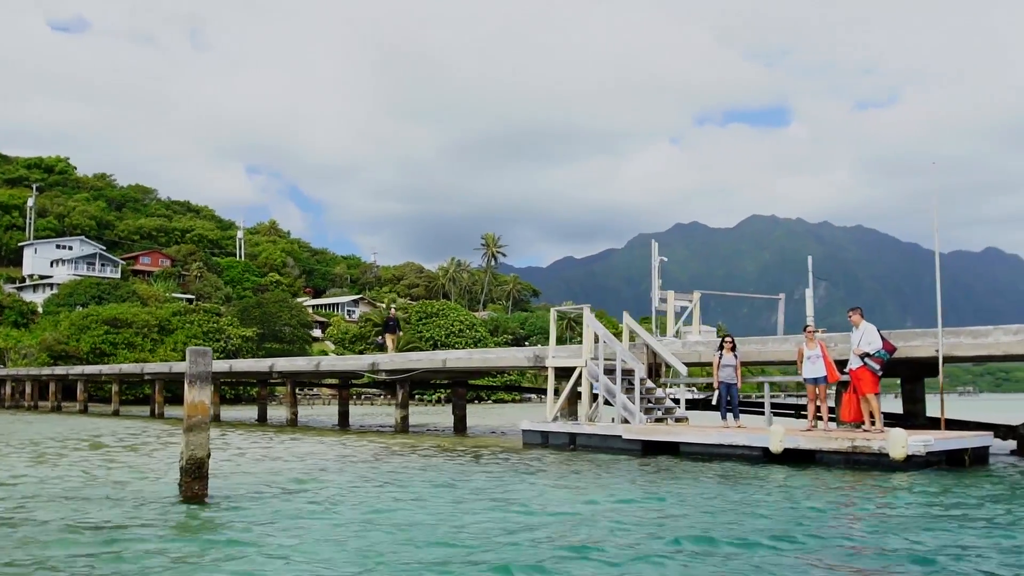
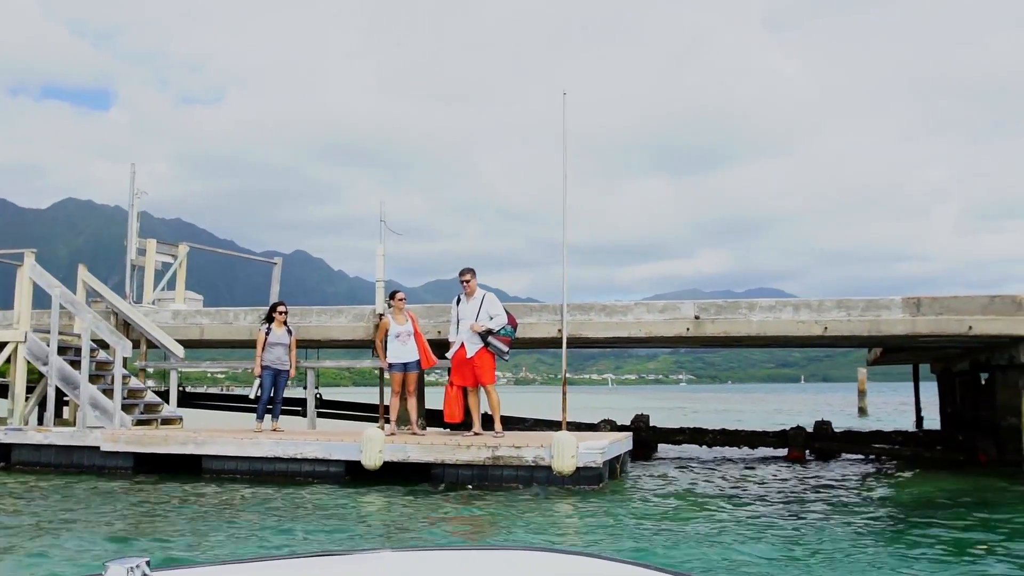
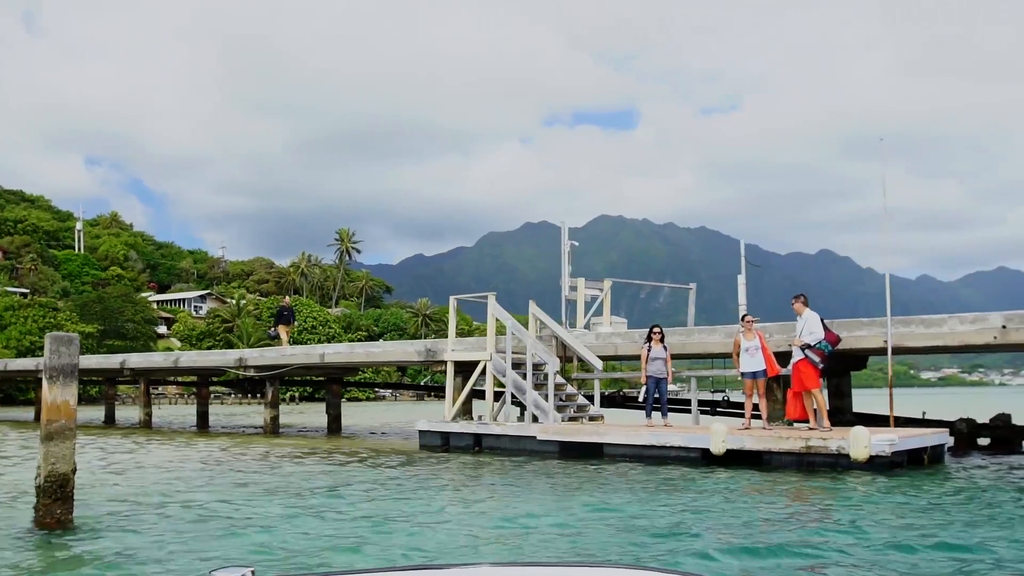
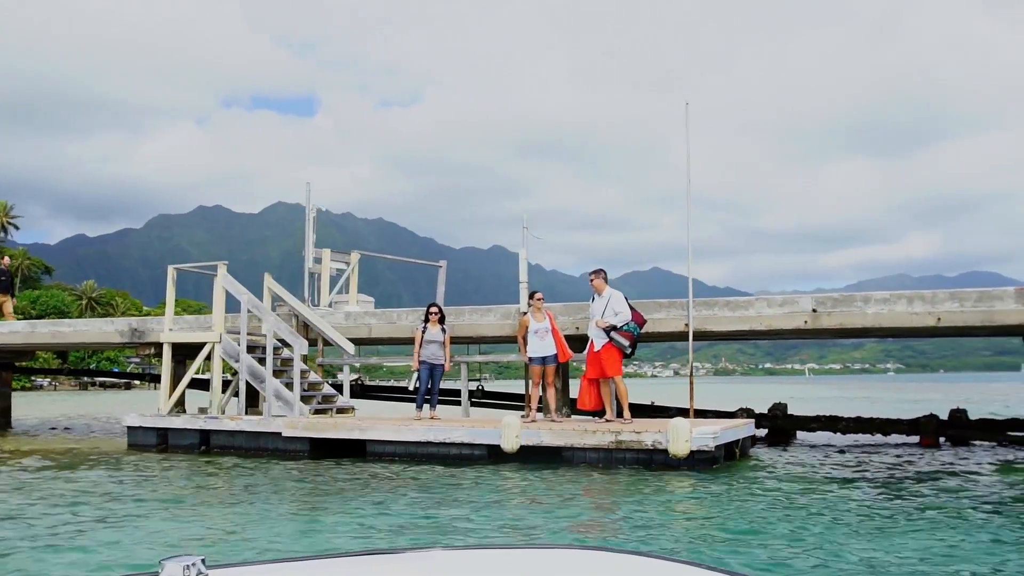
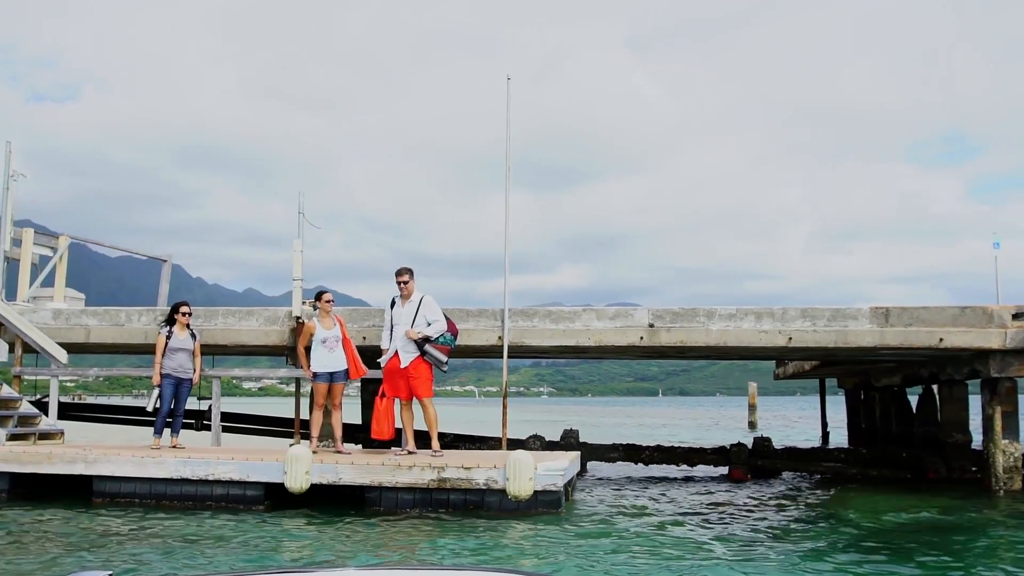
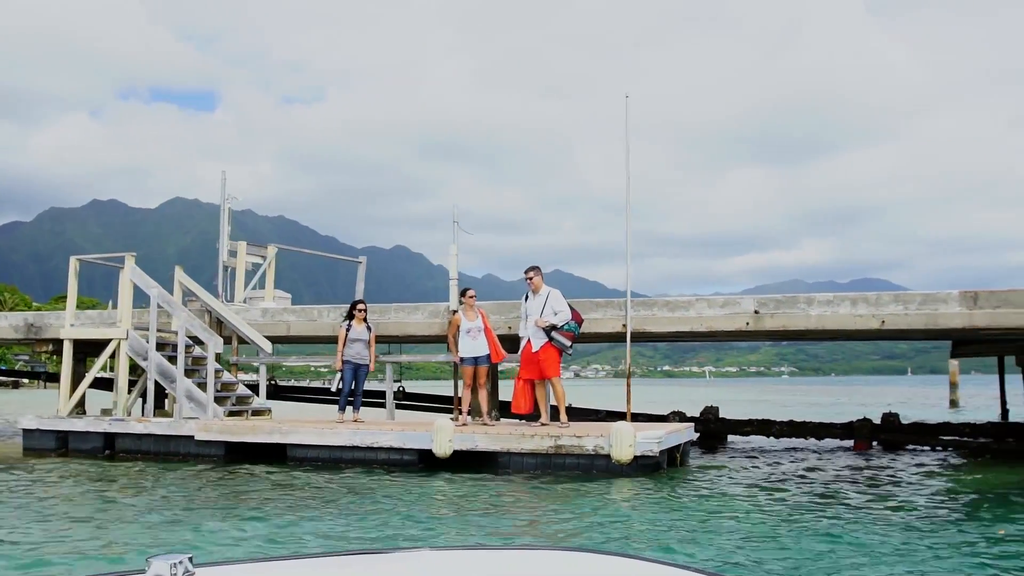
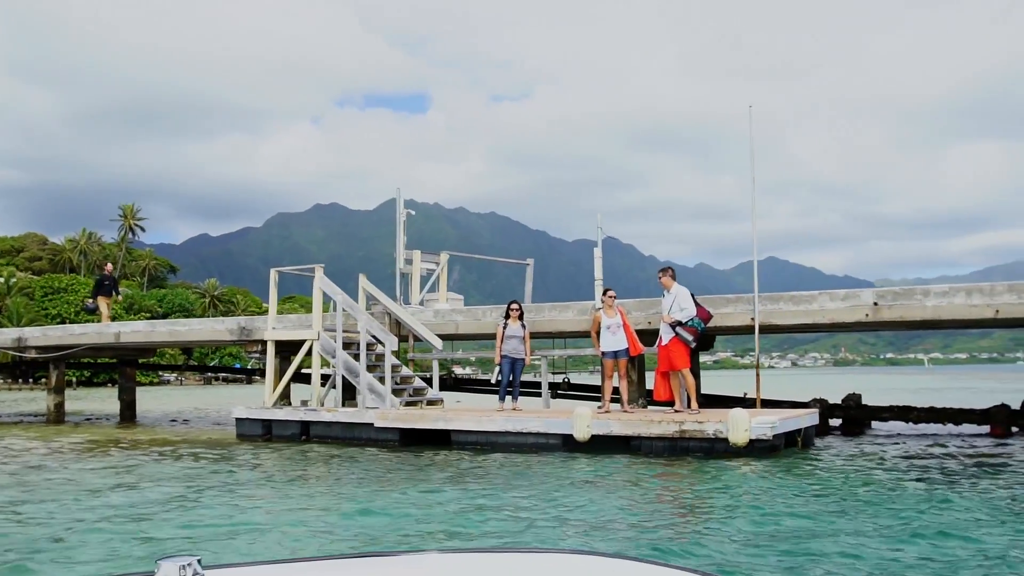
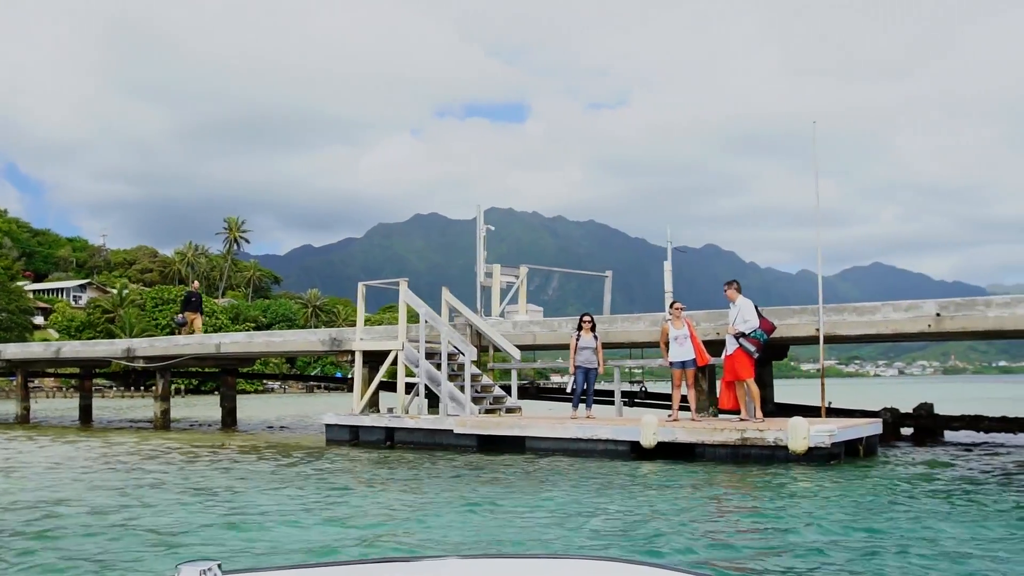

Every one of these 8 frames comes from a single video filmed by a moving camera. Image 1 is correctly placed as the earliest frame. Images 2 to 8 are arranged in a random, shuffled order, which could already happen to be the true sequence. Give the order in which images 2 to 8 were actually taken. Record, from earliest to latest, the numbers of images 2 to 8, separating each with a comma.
3, 8, 7, 4, 6, 2, 5
